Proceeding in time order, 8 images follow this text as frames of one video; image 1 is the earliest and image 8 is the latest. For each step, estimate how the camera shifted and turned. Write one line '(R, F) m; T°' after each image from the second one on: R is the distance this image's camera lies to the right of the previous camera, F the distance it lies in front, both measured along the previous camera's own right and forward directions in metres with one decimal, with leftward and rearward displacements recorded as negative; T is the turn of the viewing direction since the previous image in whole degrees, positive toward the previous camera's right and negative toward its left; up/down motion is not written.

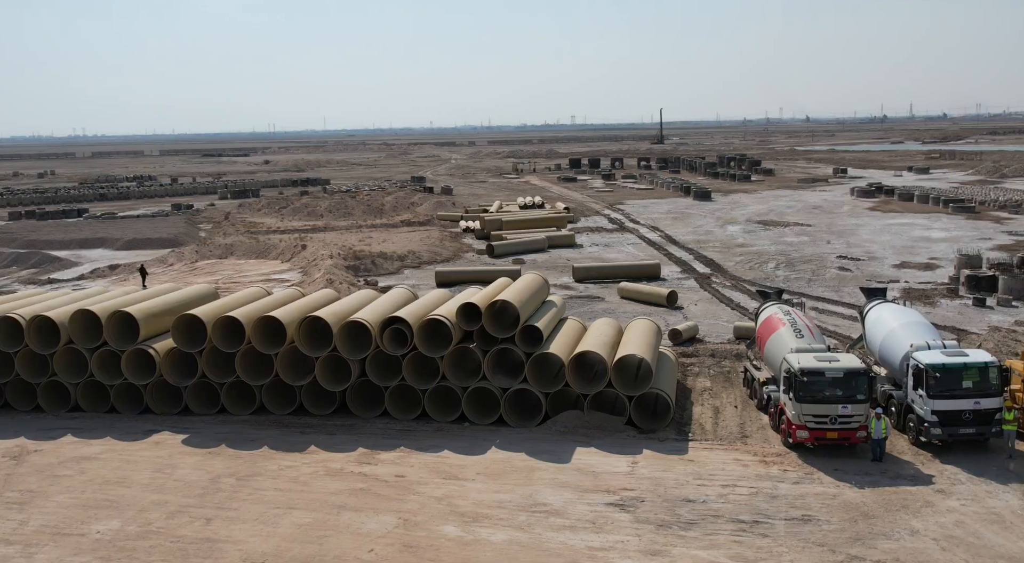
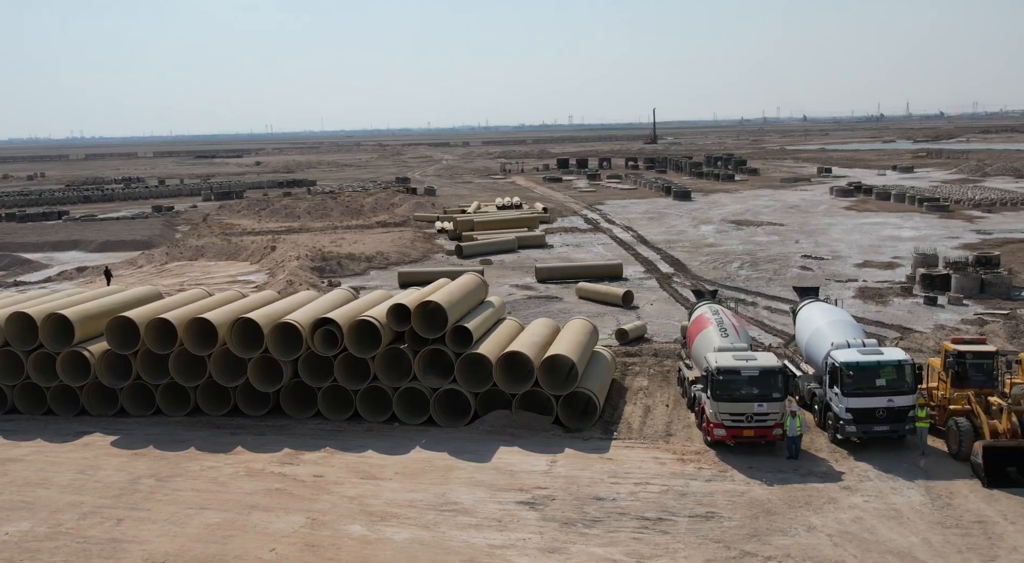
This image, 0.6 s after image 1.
(+1.5, -0.1) m; 0°
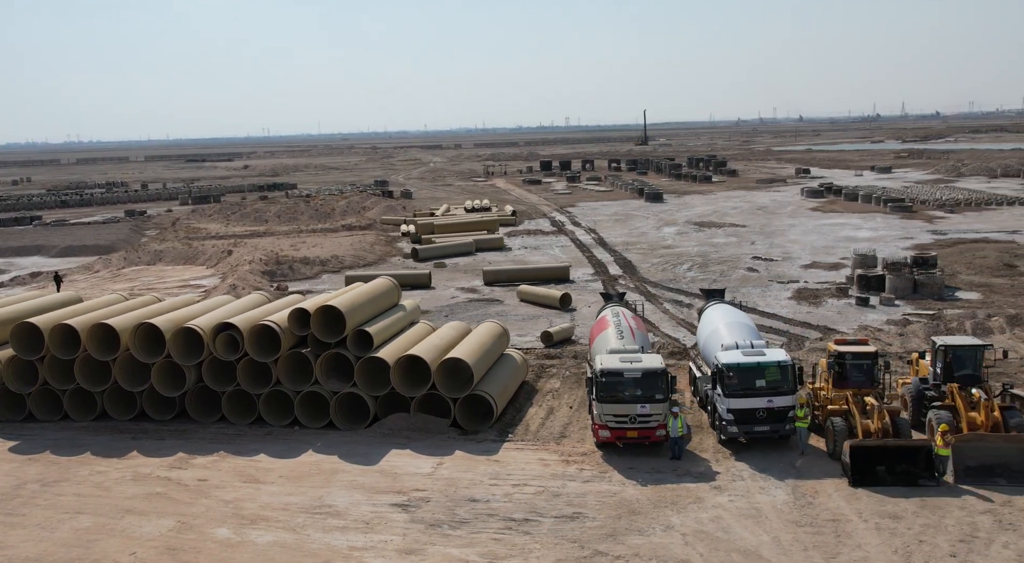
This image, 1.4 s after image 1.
(+2.1, -0.2) m; 0°
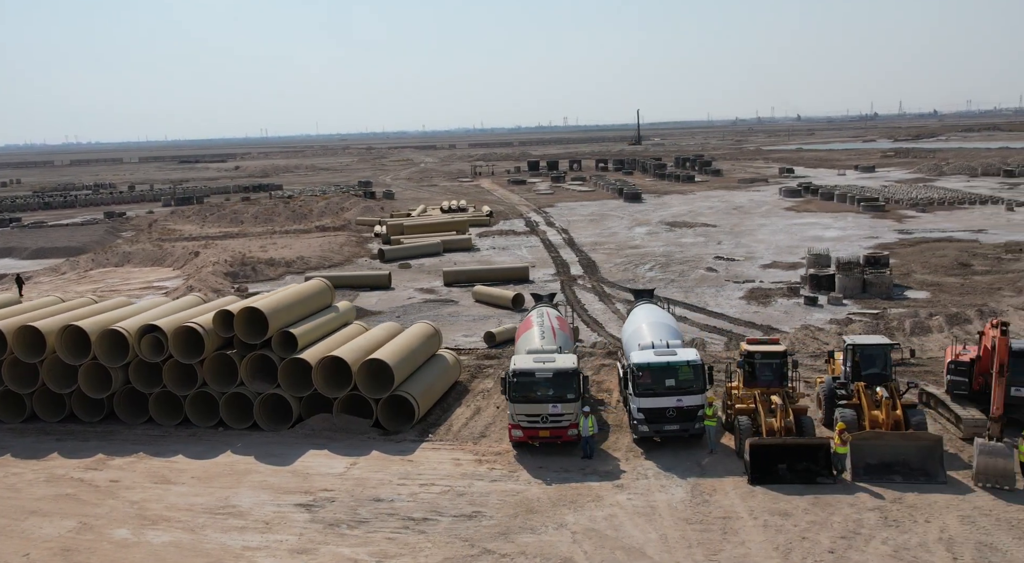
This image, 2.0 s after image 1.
(+1.7, -0.1) m; 0°
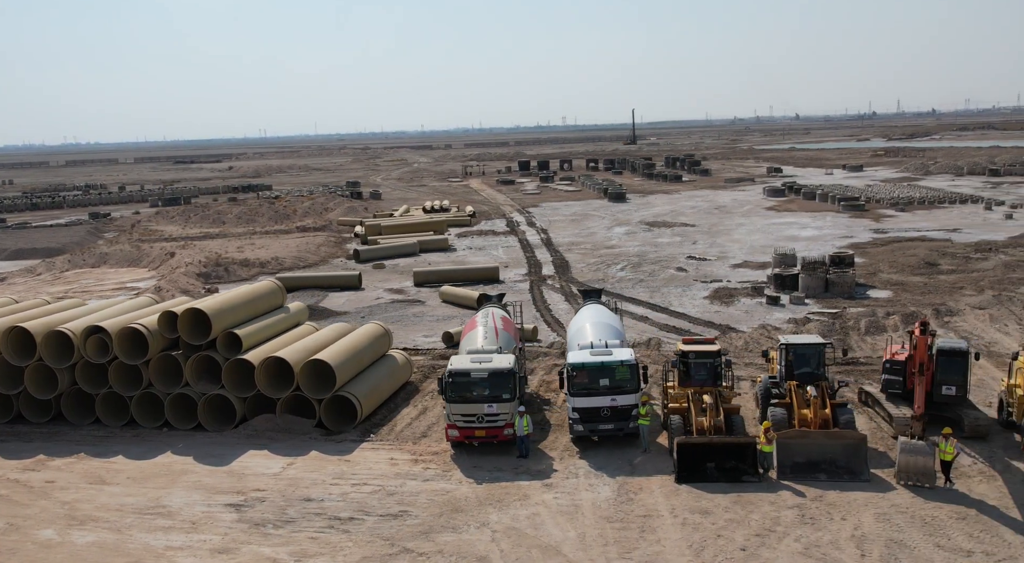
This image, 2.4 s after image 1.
(+1.2, -0.1) m; 0°
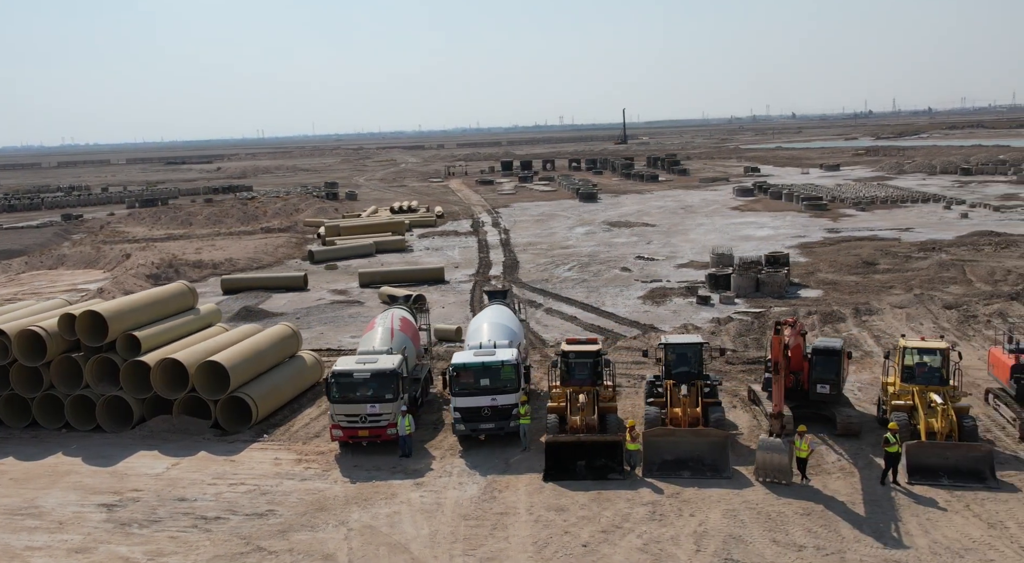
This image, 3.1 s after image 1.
(+2.3, -0.2) m; 0°
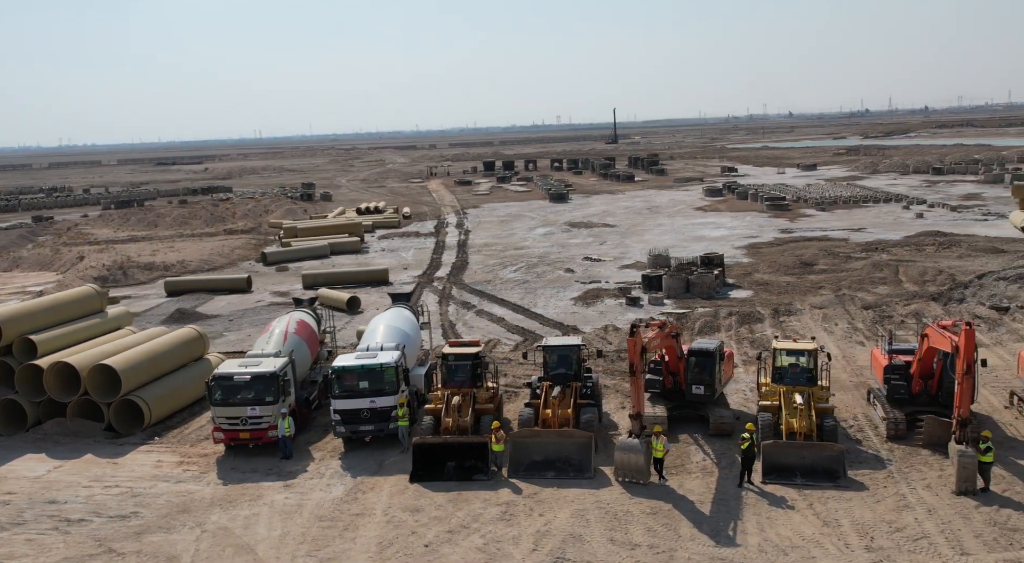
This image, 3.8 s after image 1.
(+2.3, -0.2) m; 0°
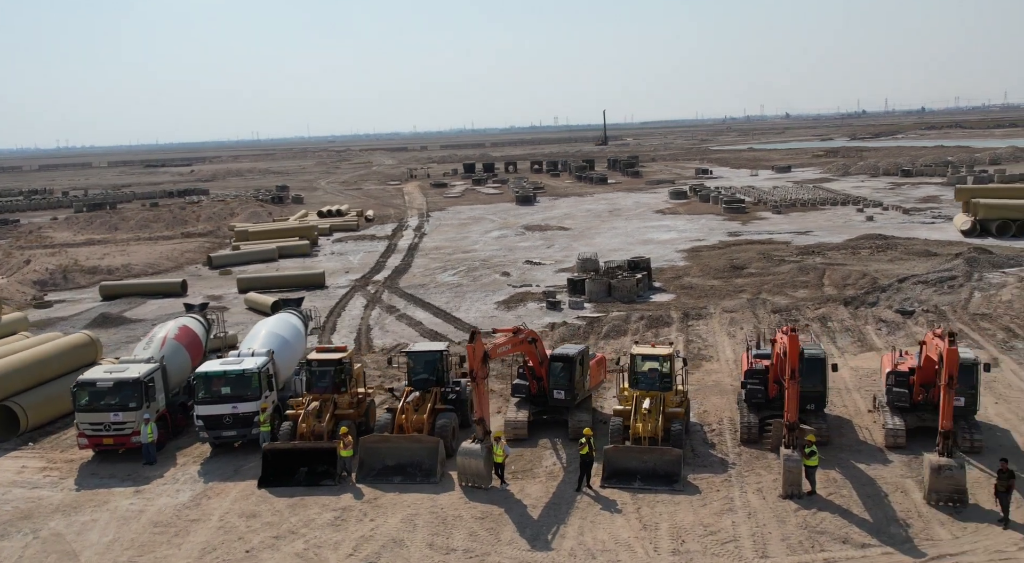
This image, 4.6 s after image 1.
(+2.7, -0.1) m; 0°
